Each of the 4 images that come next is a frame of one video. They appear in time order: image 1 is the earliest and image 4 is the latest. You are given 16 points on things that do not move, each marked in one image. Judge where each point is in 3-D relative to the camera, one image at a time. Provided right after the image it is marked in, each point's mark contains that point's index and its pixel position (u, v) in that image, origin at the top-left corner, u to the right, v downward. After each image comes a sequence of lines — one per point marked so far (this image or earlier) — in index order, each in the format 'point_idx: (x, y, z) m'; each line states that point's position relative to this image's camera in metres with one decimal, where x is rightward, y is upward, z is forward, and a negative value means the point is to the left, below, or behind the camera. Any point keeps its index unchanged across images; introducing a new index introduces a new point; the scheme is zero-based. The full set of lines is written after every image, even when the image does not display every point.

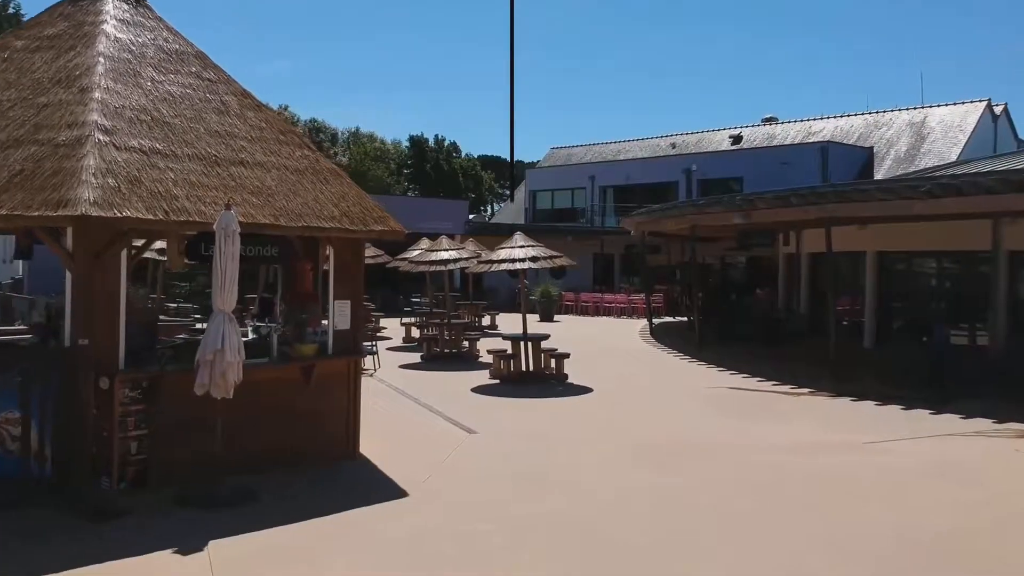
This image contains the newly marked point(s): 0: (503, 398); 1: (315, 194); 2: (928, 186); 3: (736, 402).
0: (-0.1, -1.5, +11.4) m
1: (-1.7, +0.8, +7.3) m
2: (+5.5, +1.4, +11.2) m
3: (+3.0, -1.5, +11.2) m
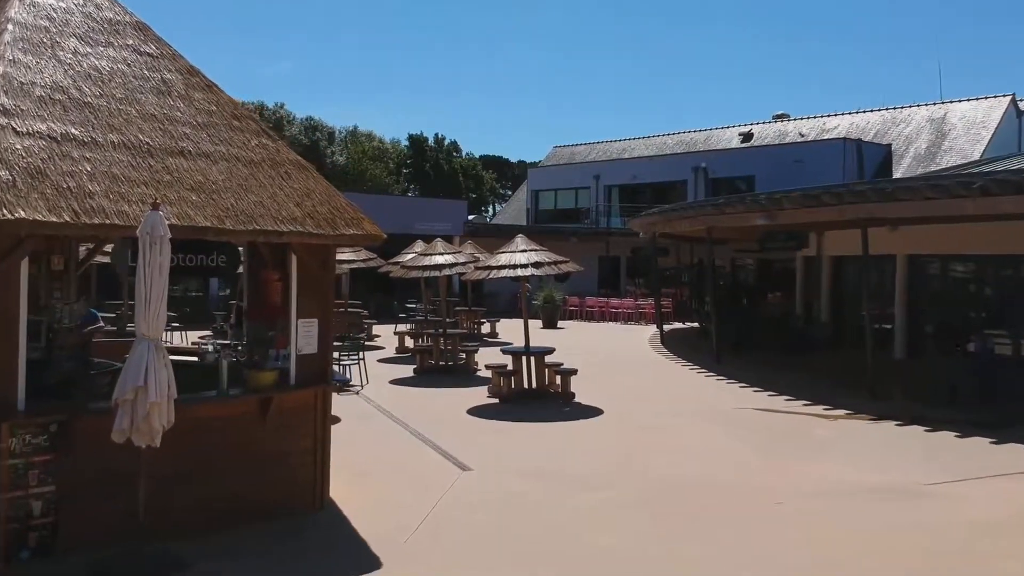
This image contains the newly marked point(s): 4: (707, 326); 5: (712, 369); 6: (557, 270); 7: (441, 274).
0: (-0.1, -1.6, +10.1) m
1: (-1.7, +0.7, +6.0) m
2: (+5.5, +1.2, +9.9) m
3: (+3.0, -1.6, +9.9) m
4: (+4.5, -0.9, +19.5) m
5: (+3.5, -1.4, +14.8) m
6: (+0.6, +0.2, +11.3) m
7: (-1.2, +0.2, +13.9) m
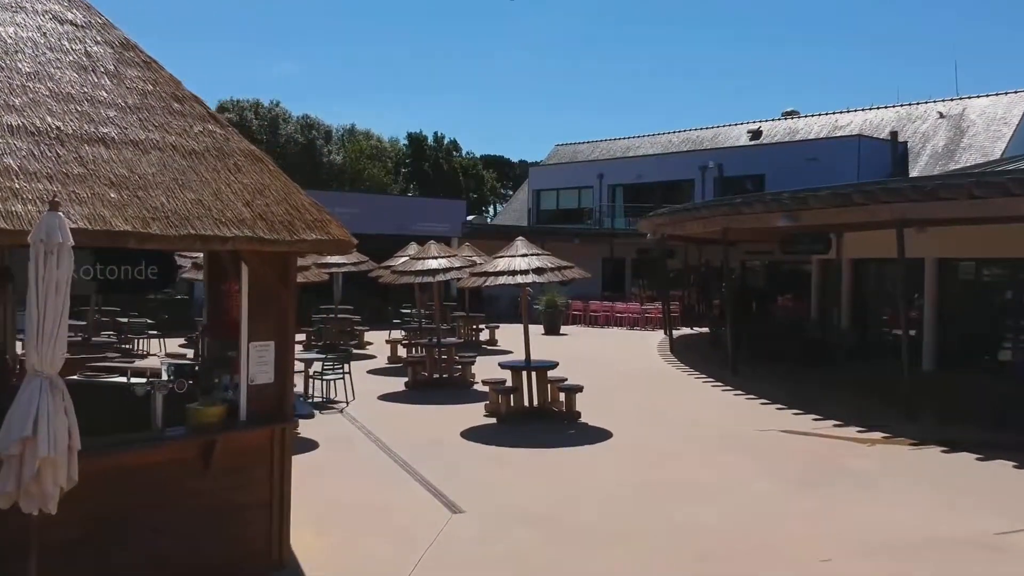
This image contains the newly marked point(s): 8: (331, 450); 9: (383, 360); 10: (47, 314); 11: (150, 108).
0: (-0.1, -1.7, +9.0) m
1: (-1.7, +0.6, +4.9) m
2: (+5.5, +1.1, +8.8) m
3: (+3.0, -1.7, +8.8) m
4: (+4.5, -1.0, +18.4) m
5: (+3.5, -1.5, +13.7) m
6: (+0.6, +0.1, +10.2) m
7: (-1.2, +0.1, +12.8) m
8: (-2.0, -1.7, +9.1) m
9: (-2.5, -1.4, +16.7) m
10: (-2.1, -0.1, +3.9) m
11: (-2.2, +1.1, +5.2) m
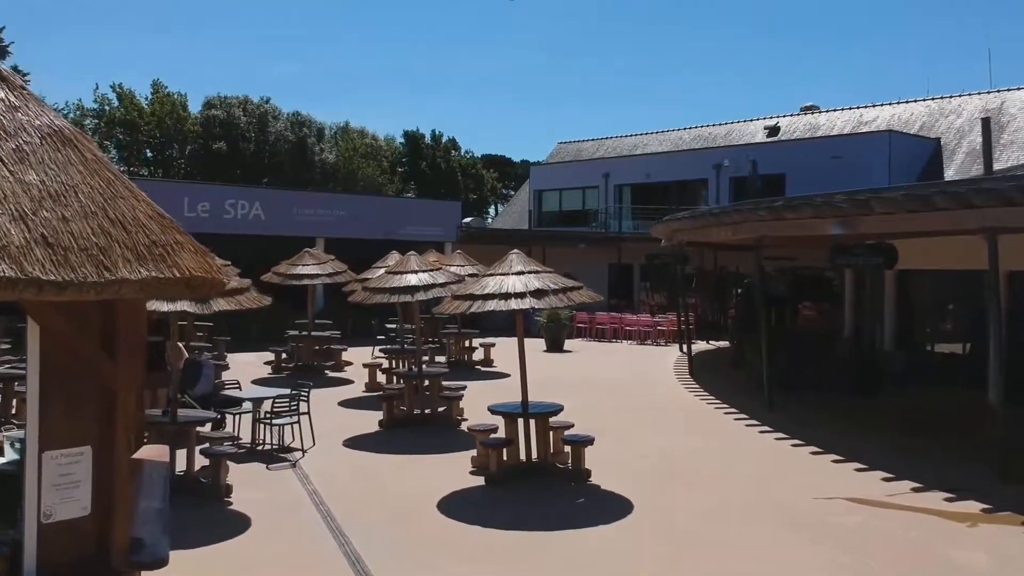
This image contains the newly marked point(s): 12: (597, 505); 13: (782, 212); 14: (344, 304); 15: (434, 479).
0: (-0.2, -2.0, +6.9) m
1: (-1.8, +0.3, +2.8) m
2: (+5.4, +0.9, +6.7) m
3: (+2.9, -2.0, +6.7) m
4: (+4.4, -1.2, +16.2) m
5: (+3.4, -1.8, +11.6) m
6: (+0.5, -0.1, +8.1) m
7: (-1.2, -0.1, +10.7) m
8: (-2.0, -2.0, +7.0) m
9: (-2.6, -1.7, +14.5) m
10: (-2.2, -0.4, +1.7) m
11: (-2.3, +0.8, +3.0) m
12: (+0.8, -2.0, +7.7) m
13: (+3.3, +0.9, +10.4) m
14: (-3.9, -0.4, +20.0) m
15: (-0.8, -1.9, +8.5) m
